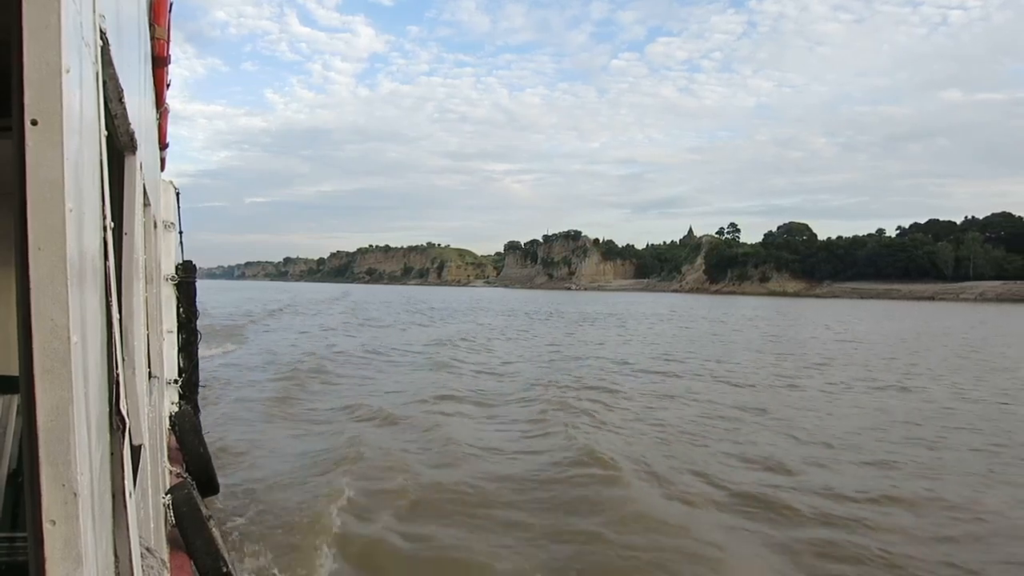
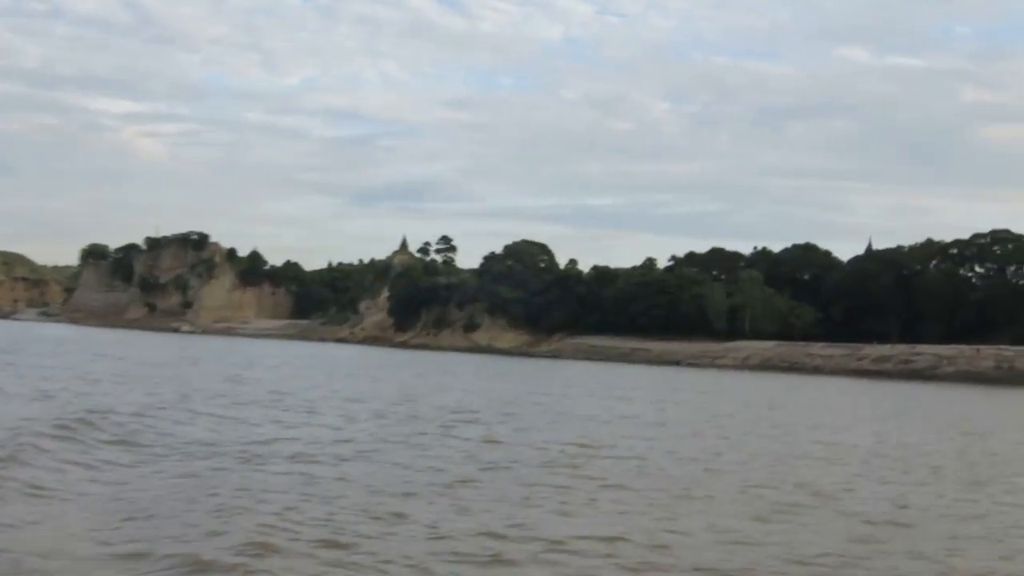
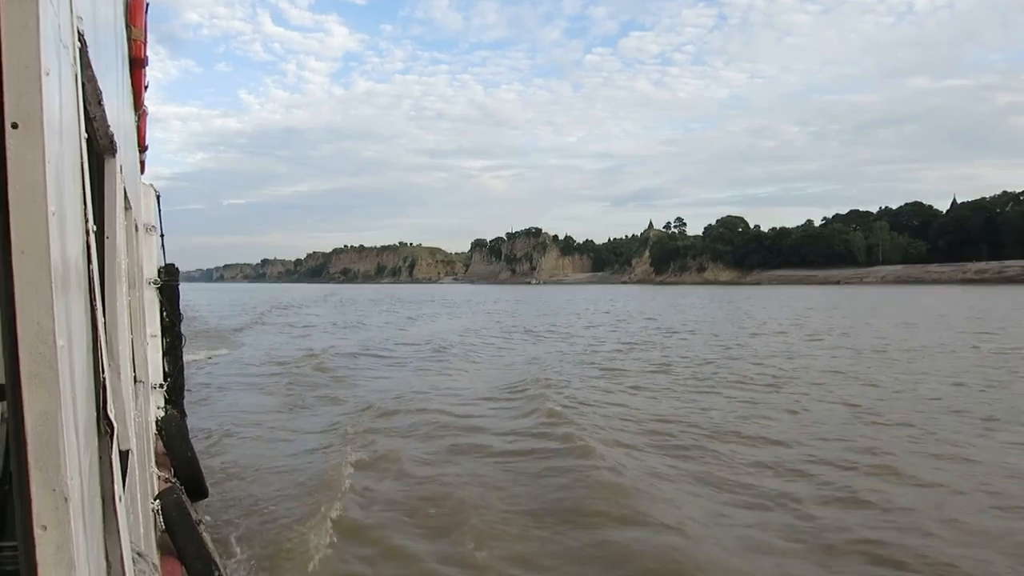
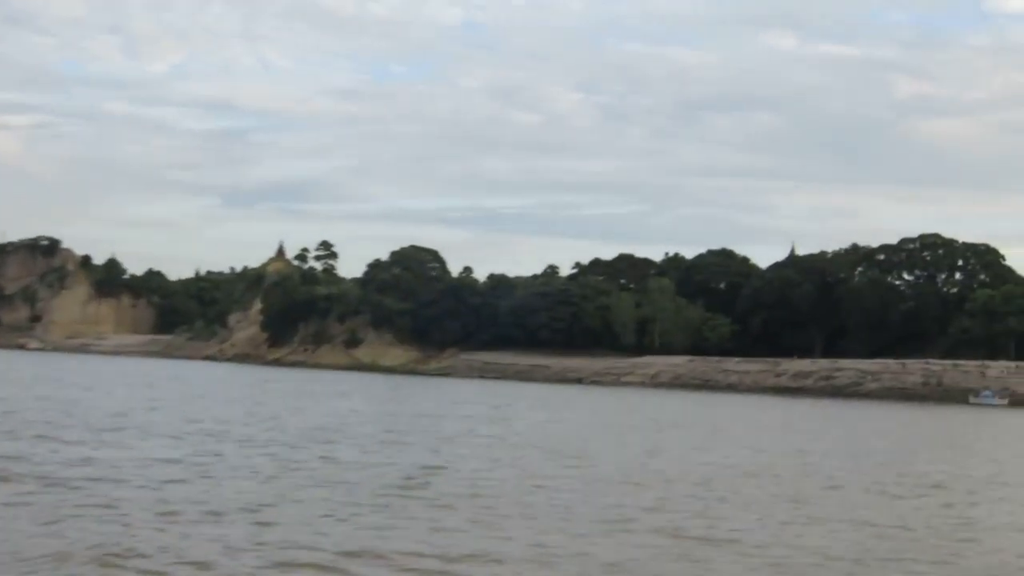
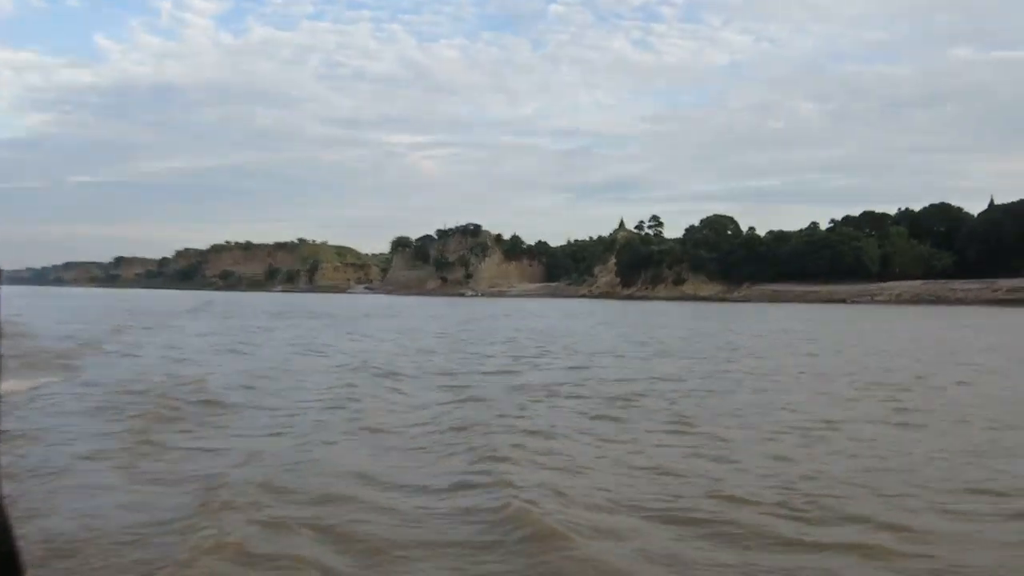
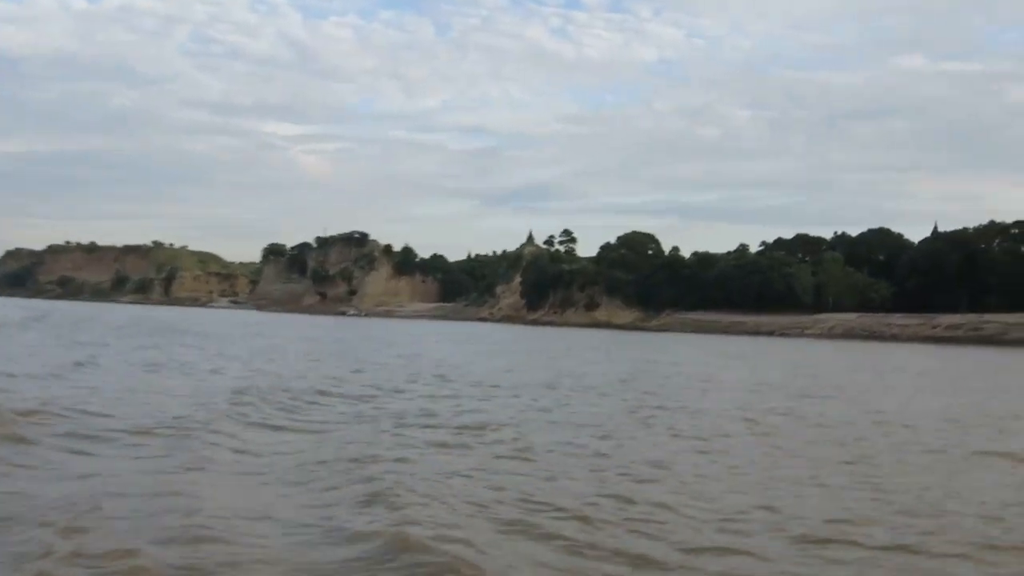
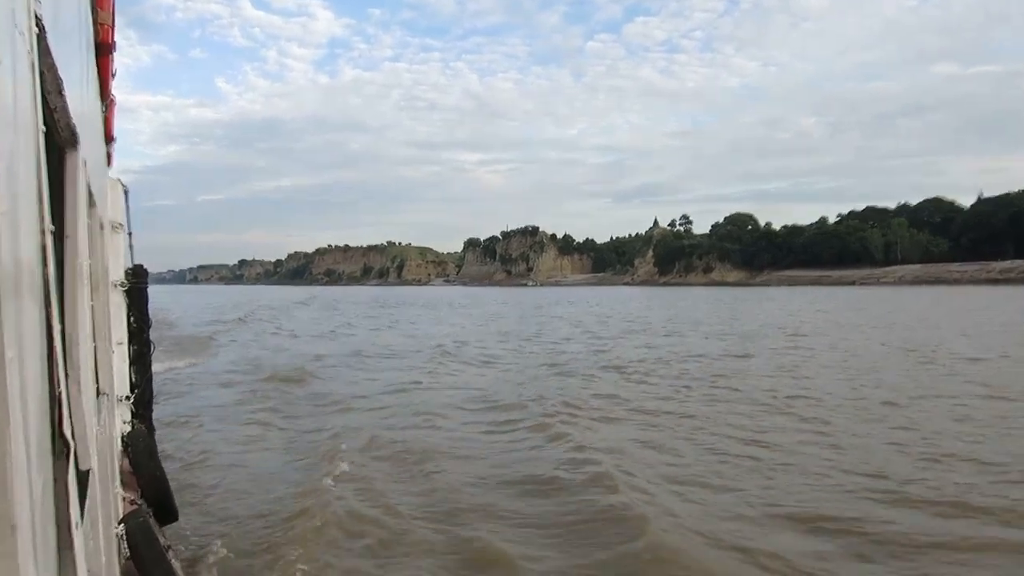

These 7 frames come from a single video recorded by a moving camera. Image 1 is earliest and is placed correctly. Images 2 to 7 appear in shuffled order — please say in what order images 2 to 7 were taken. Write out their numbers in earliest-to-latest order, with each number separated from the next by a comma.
3, 7, 5, 6, 2, 4
